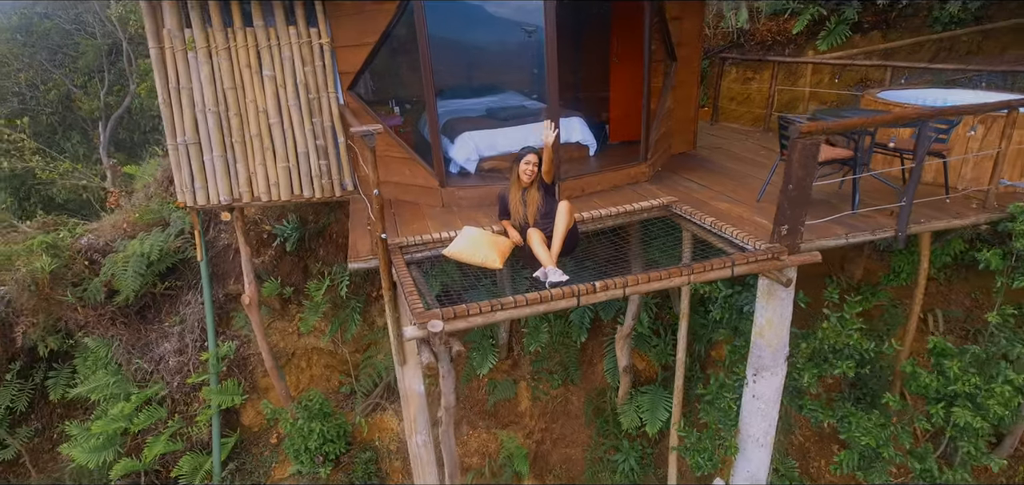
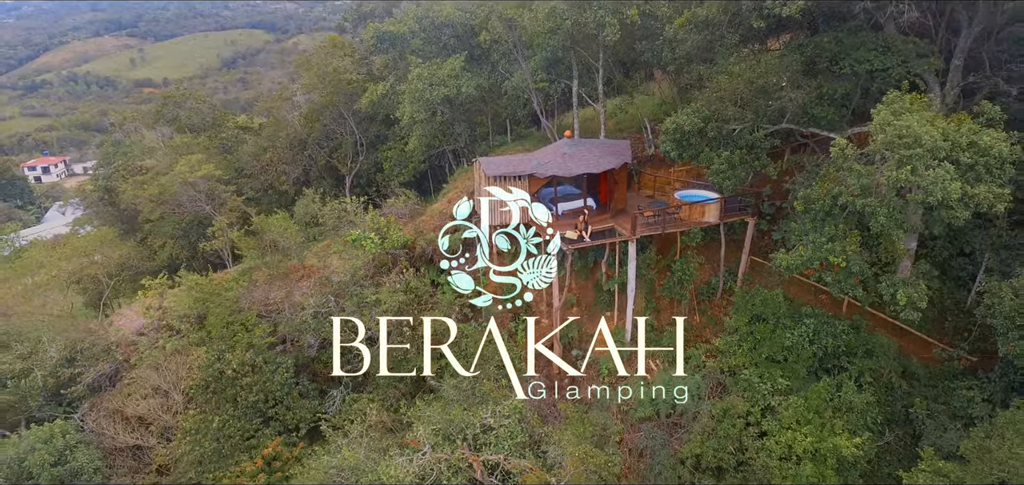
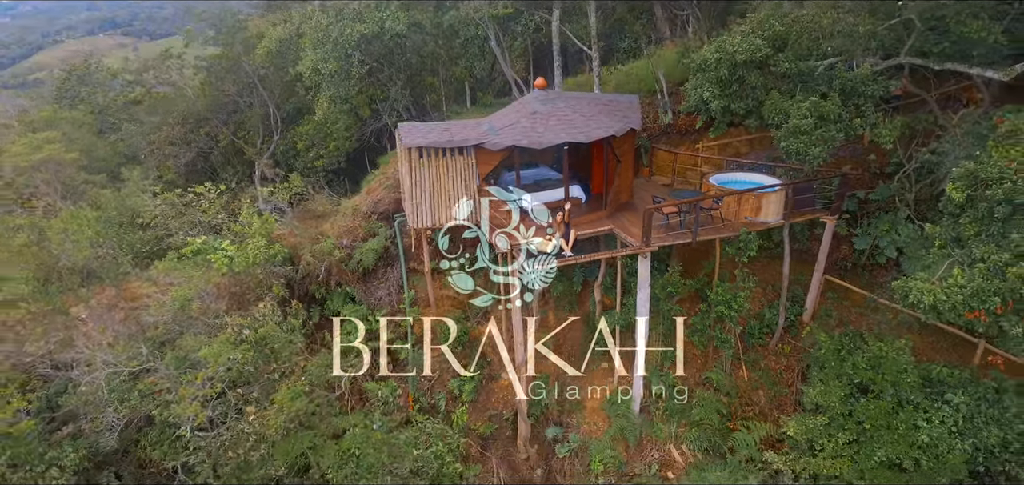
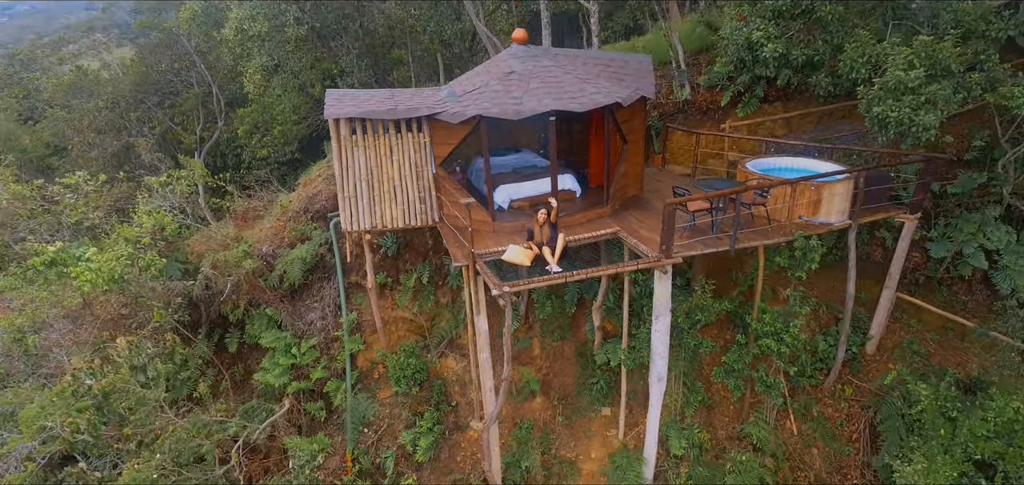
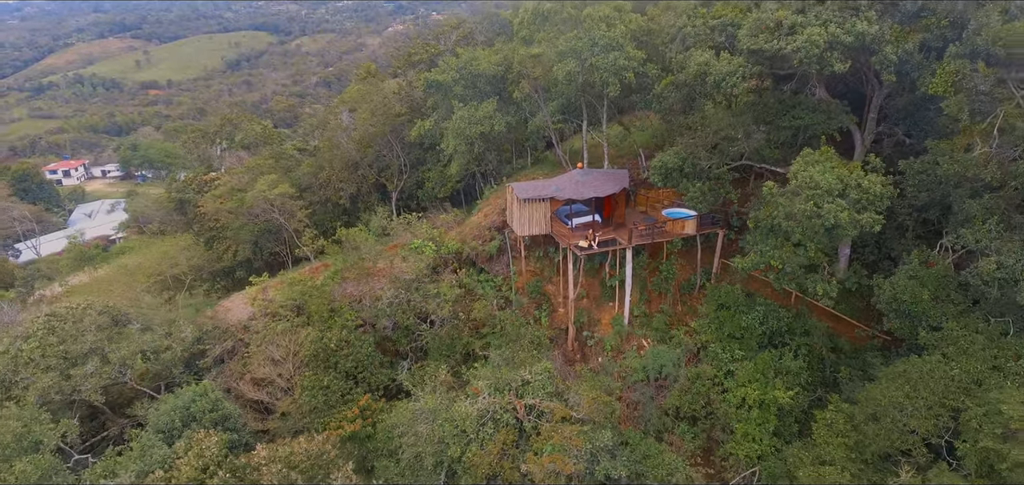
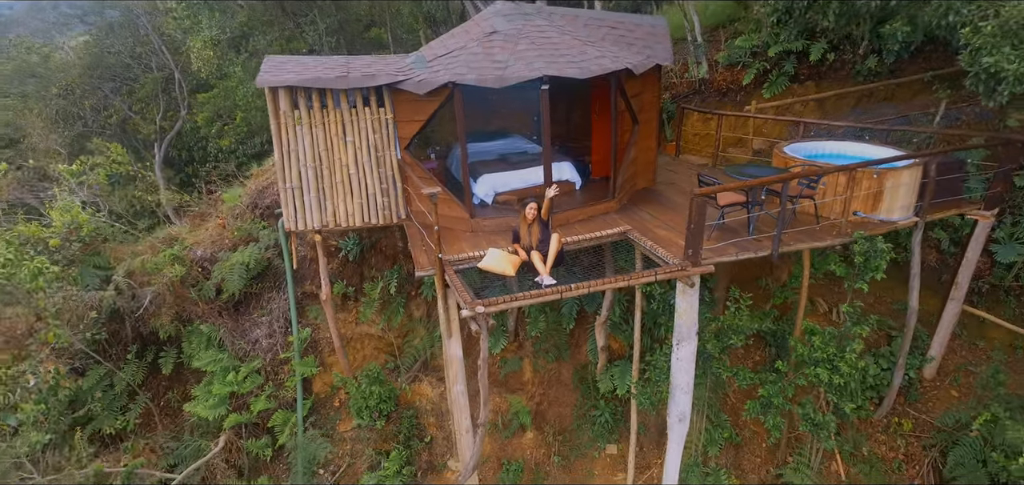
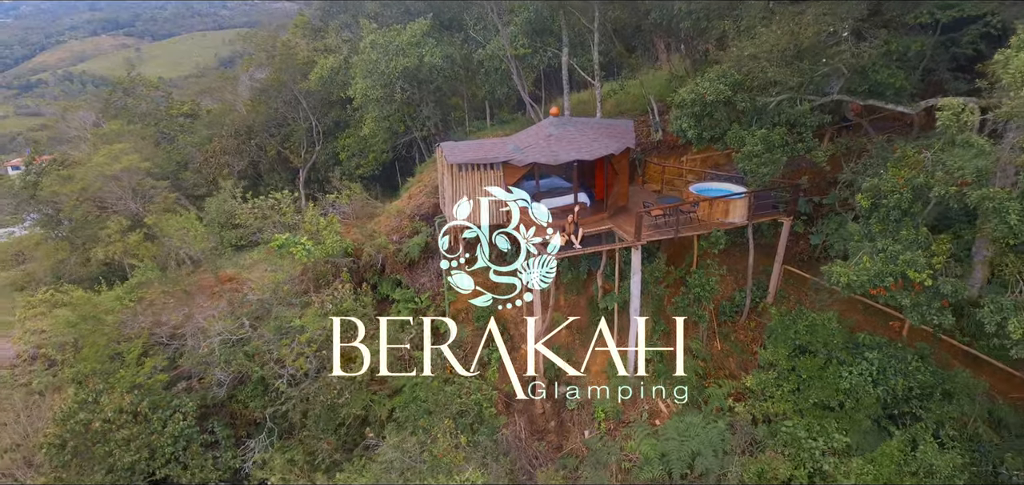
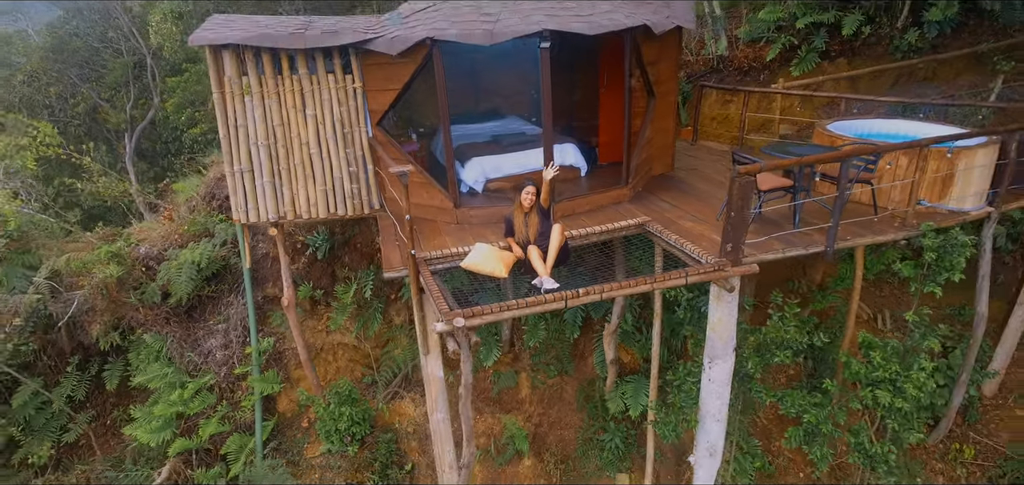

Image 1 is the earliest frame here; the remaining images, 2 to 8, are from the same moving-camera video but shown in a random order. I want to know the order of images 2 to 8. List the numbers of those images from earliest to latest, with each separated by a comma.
8, 6, 4, 3, 7, 2, 5
